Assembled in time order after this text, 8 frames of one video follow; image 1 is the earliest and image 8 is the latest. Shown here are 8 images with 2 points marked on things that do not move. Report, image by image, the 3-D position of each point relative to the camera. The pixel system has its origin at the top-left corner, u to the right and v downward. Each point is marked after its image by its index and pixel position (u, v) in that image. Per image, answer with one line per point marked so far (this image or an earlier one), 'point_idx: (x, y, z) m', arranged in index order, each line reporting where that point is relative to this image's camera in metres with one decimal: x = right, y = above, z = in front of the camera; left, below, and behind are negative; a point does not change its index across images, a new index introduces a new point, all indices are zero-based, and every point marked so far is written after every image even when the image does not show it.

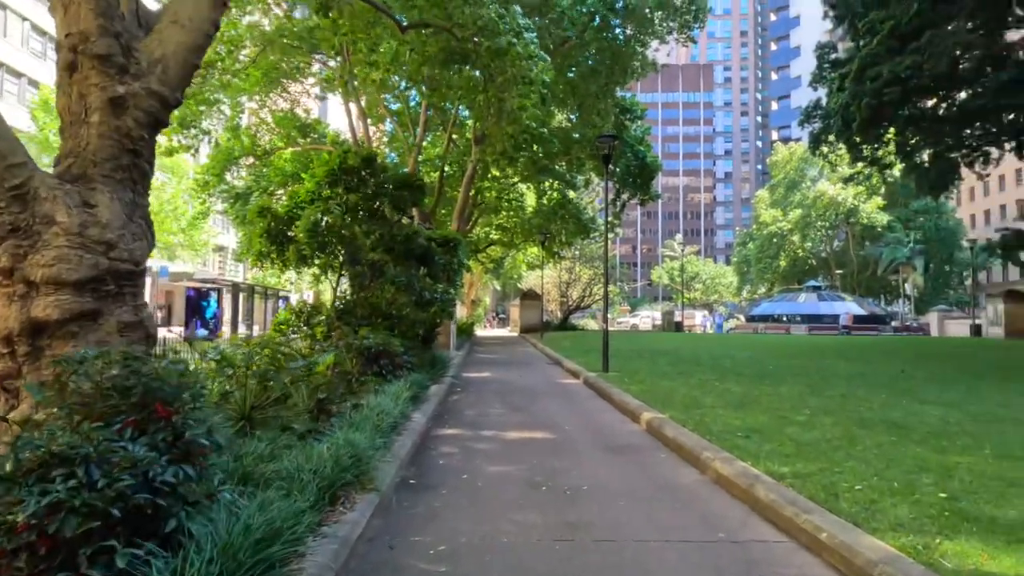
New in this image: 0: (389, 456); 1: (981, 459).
0: (-0.9, -1.2, +4.9) m
1: (+3.6, -1.3, +5.1) m
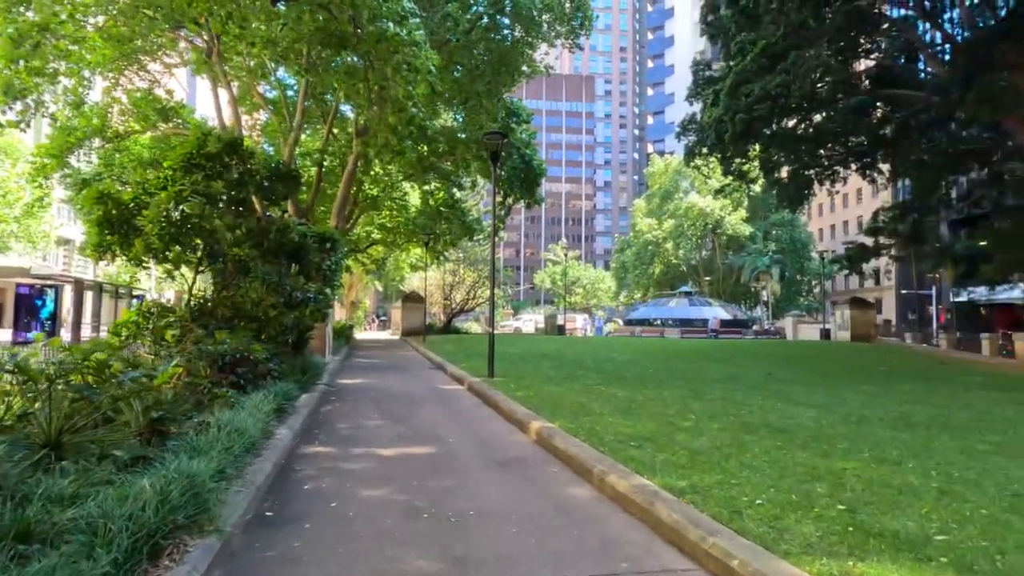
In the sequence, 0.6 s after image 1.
0: (-1.7, -1.2, +4.1) m
1: (+2.7, -1.4, +5.2) m
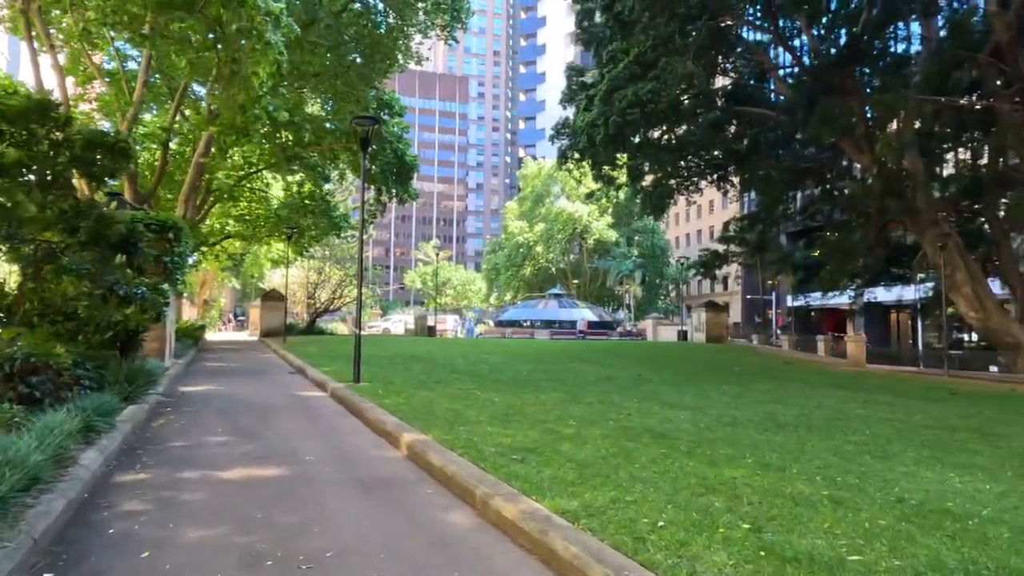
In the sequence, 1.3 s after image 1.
0: (-2.4, -1.2, +3.1) m
1: (+1.8, -1.4, +5.0) m
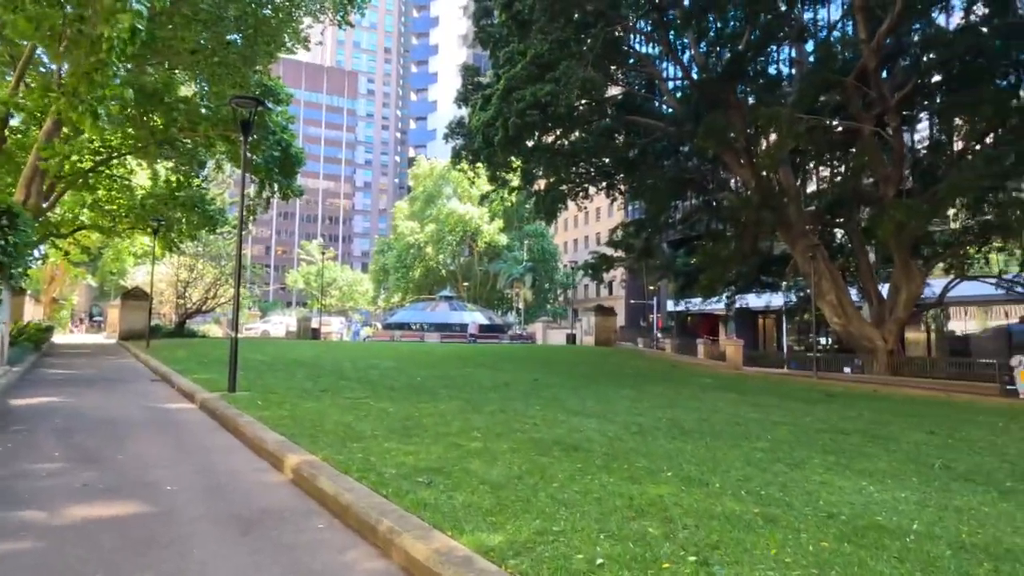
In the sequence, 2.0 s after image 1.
0: (-2.6, -1.1, +2.1) m
1: (+1.1, -1.4, +4.7) m
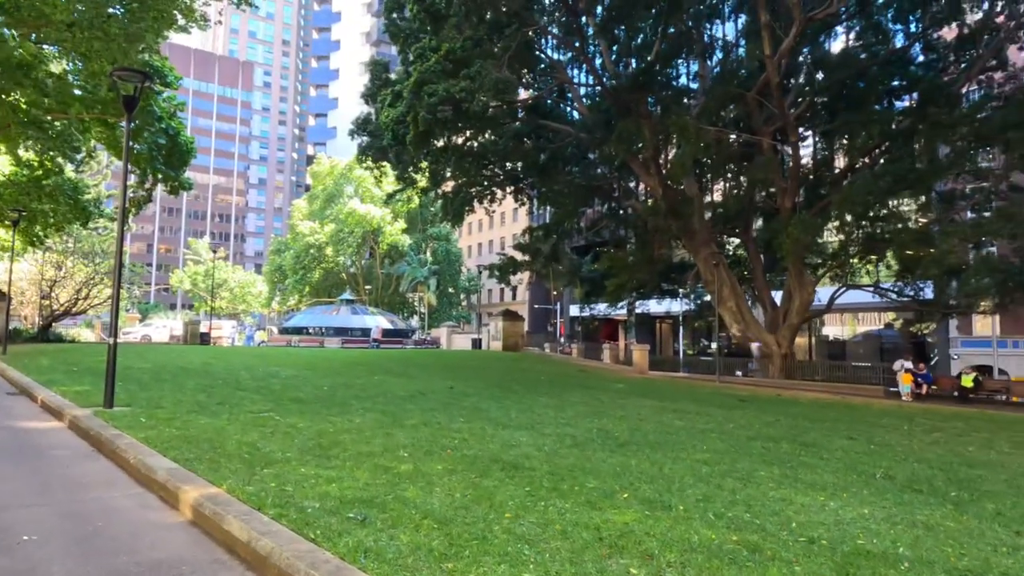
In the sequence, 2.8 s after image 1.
0: (-2.5, -1.1, +1.1) m
1: (+0.8, -1.4, +4.2) m
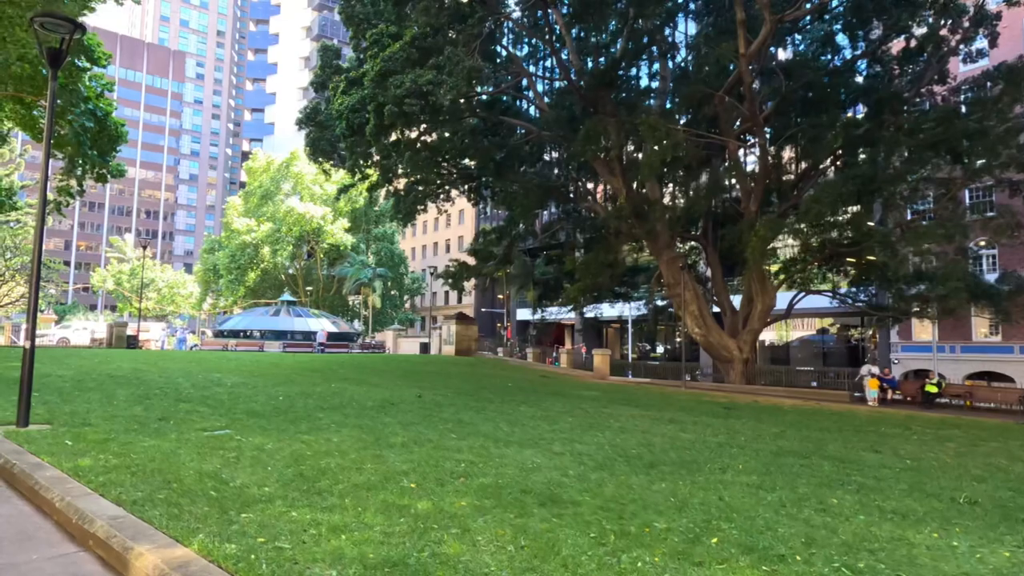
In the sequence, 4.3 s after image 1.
0: (-1.8, -1.0, -0.1) m
1: (+1.2, -1.4, +3.3) m
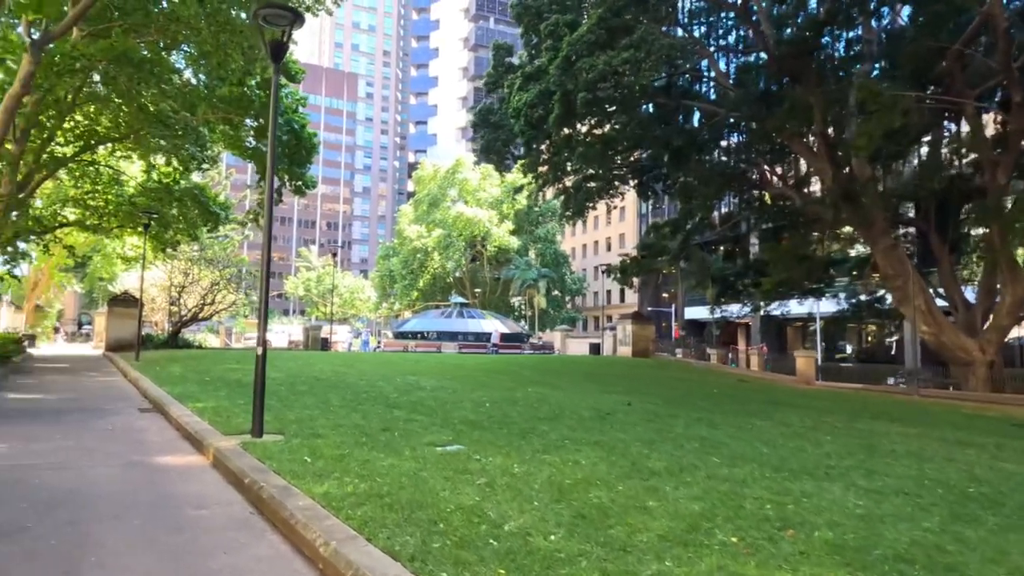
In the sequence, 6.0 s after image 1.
0: (-1.0, -1.0, -0.9) m
1: (+2.7, -1.3, +1.7) m
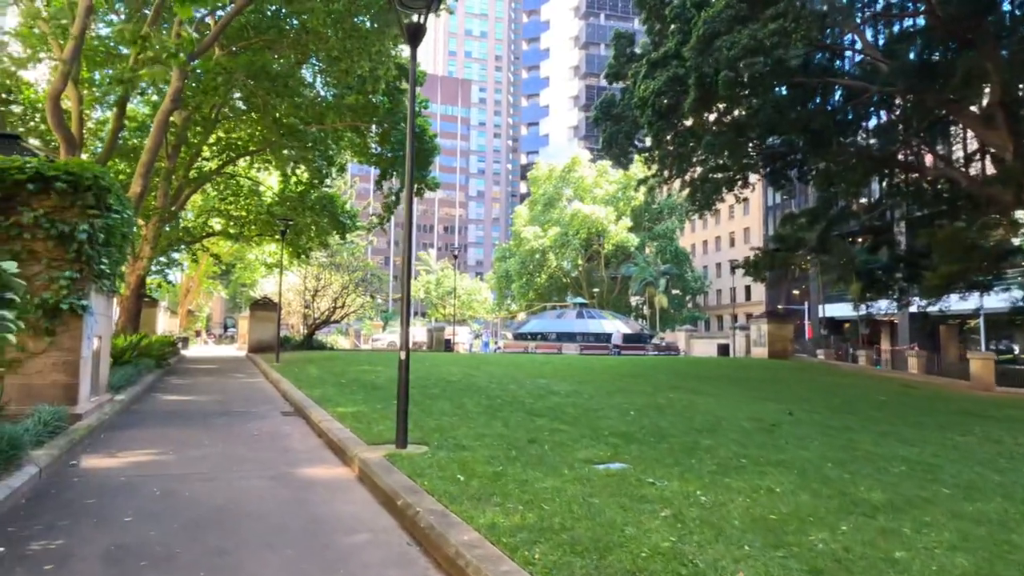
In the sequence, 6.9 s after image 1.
0: (-0.8, -1.0, -1.5) m
1: (+3.3, -1.2, +0.4) m
